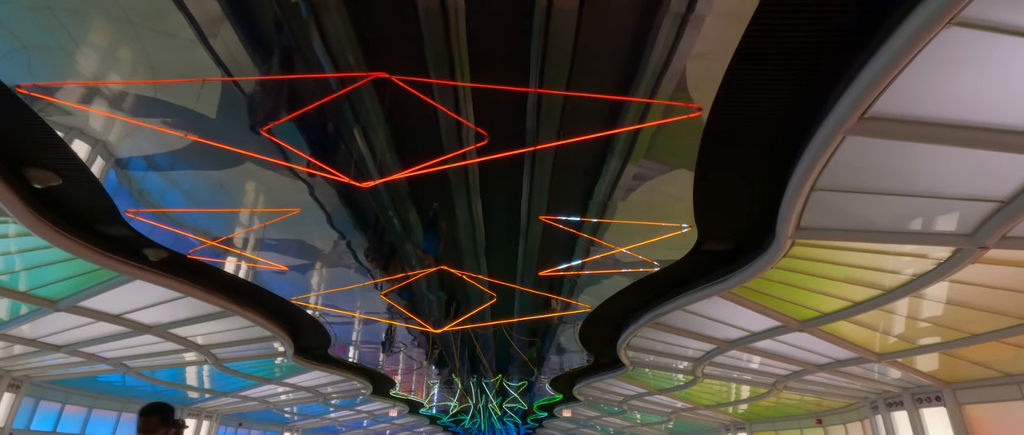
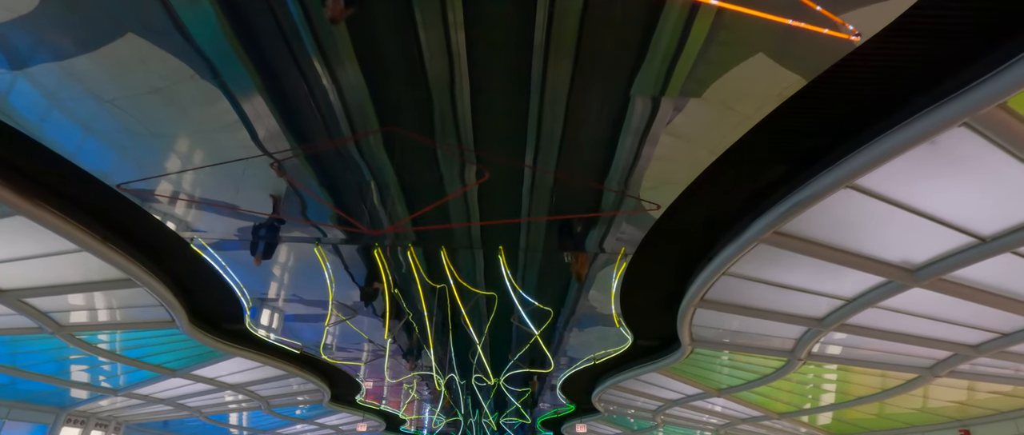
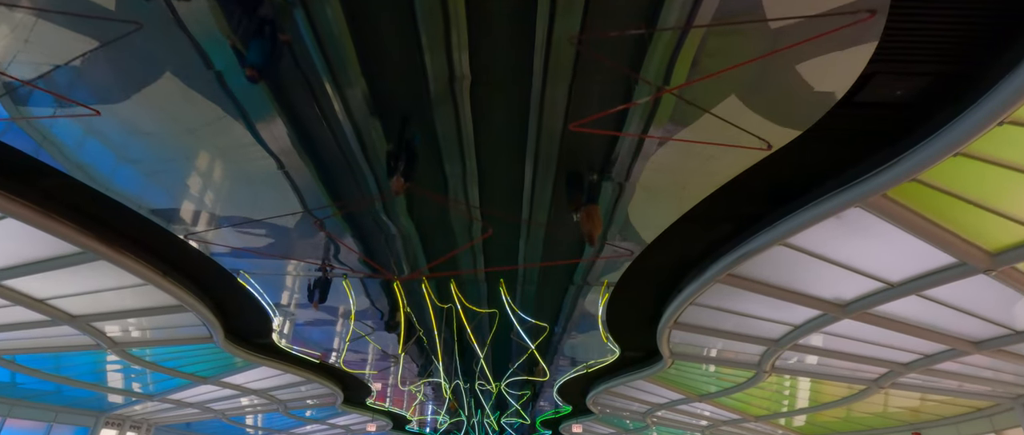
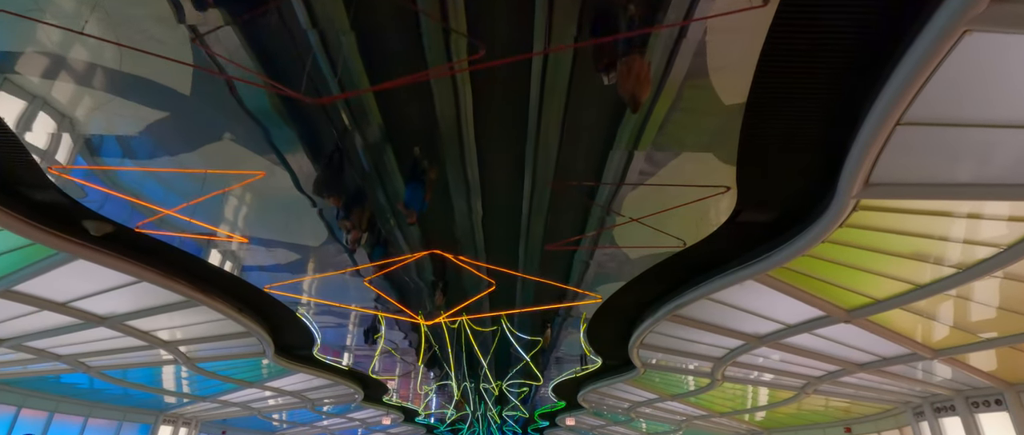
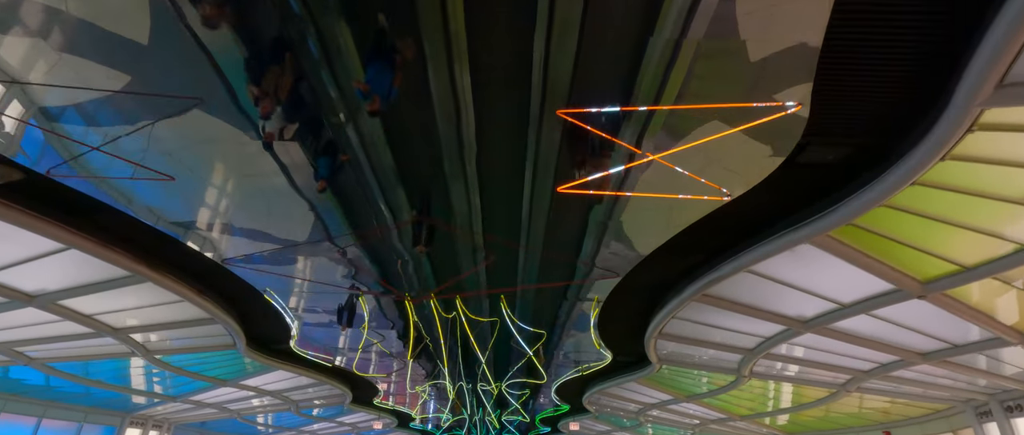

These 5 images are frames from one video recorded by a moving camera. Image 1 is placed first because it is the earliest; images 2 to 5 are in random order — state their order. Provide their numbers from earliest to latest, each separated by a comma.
4, 5, 3, 2
